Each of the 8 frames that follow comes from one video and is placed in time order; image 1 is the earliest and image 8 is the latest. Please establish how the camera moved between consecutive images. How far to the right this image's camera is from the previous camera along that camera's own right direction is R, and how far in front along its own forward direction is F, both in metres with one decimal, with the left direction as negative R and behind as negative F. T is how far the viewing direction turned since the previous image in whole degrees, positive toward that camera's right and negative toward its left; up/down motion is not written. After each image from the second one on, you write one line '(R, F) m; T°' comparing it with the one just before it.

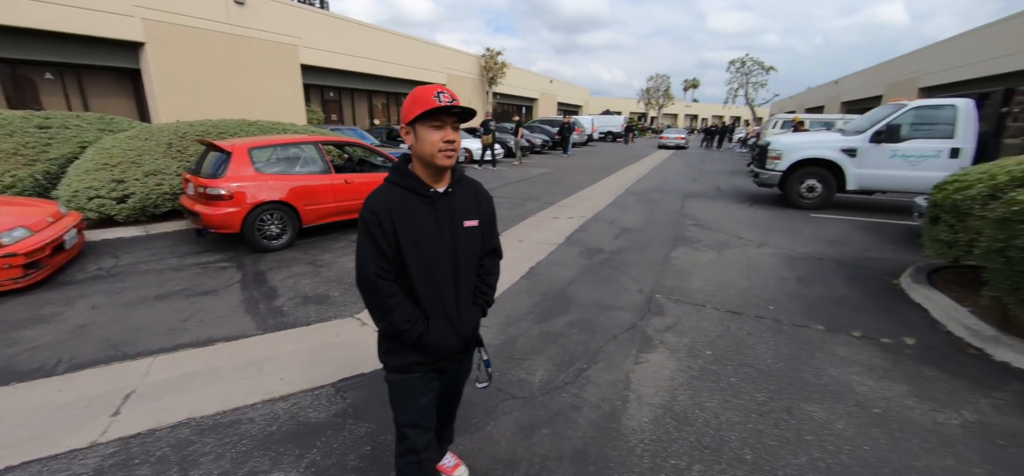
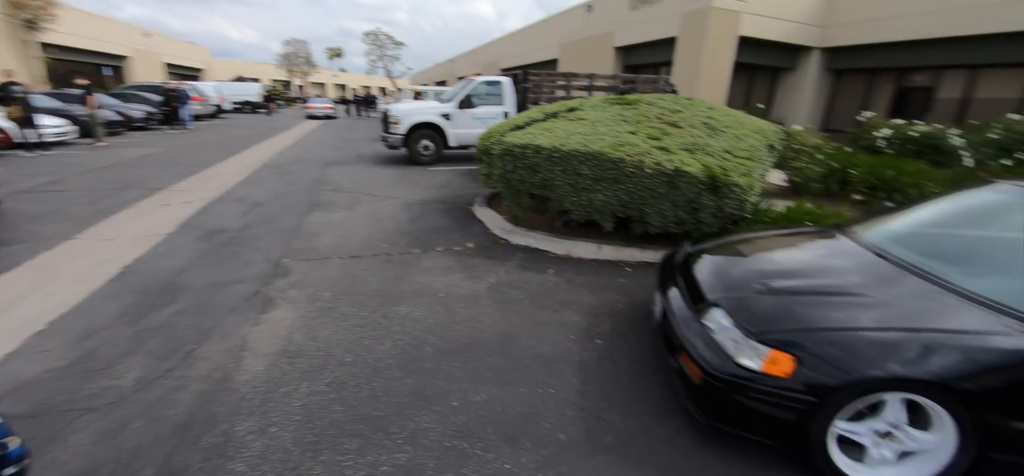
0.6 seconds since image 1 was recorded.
(+0.5, -0.6) m; +40°
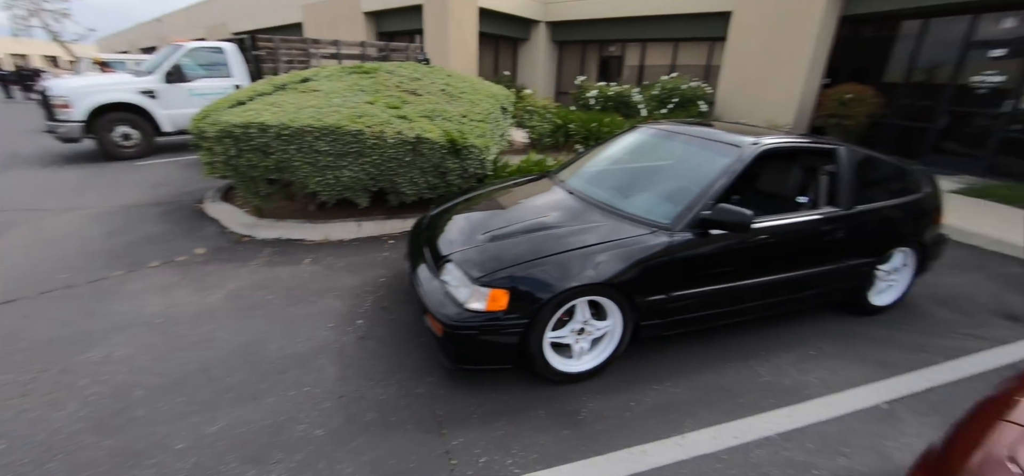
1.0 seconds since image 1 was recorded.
(+0.3, 0.0) m; +25°
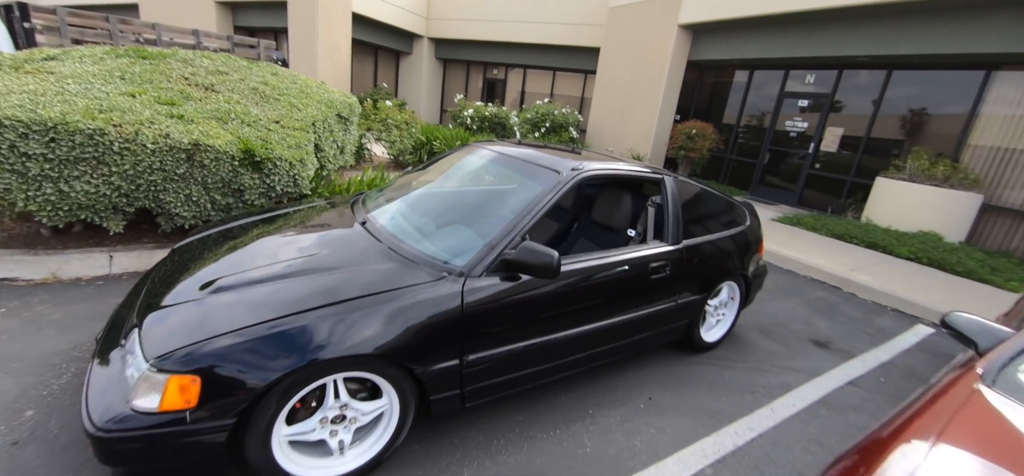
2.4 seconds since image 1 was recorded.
(+0.6, +0.6) m; +13°
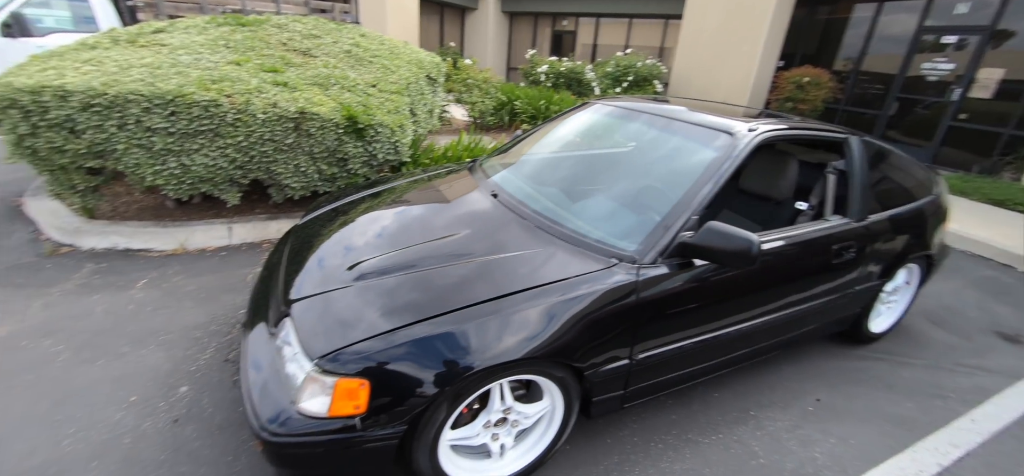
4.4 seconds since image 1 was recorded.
(-0.4, +0.3) m; -7°
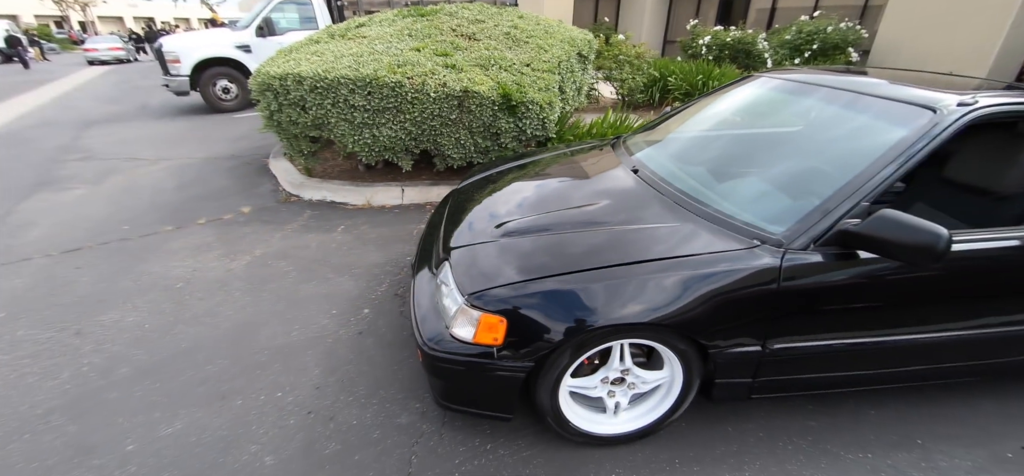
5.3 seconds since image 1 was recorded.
(+0.1, -0.2) m; -17°
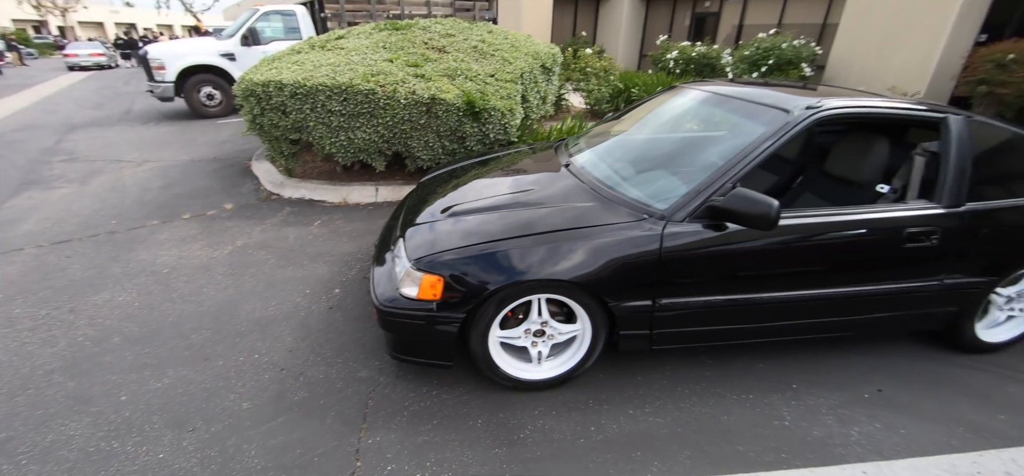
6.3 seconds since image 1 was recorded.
(+0.2, -0.4) m; +2°
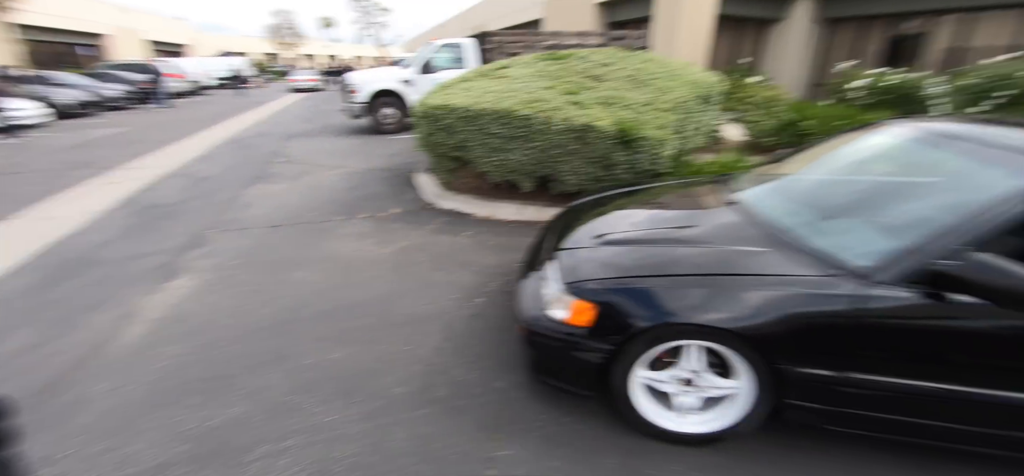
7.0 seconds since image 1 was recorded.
(-0.1, 0.0) m; -16°
